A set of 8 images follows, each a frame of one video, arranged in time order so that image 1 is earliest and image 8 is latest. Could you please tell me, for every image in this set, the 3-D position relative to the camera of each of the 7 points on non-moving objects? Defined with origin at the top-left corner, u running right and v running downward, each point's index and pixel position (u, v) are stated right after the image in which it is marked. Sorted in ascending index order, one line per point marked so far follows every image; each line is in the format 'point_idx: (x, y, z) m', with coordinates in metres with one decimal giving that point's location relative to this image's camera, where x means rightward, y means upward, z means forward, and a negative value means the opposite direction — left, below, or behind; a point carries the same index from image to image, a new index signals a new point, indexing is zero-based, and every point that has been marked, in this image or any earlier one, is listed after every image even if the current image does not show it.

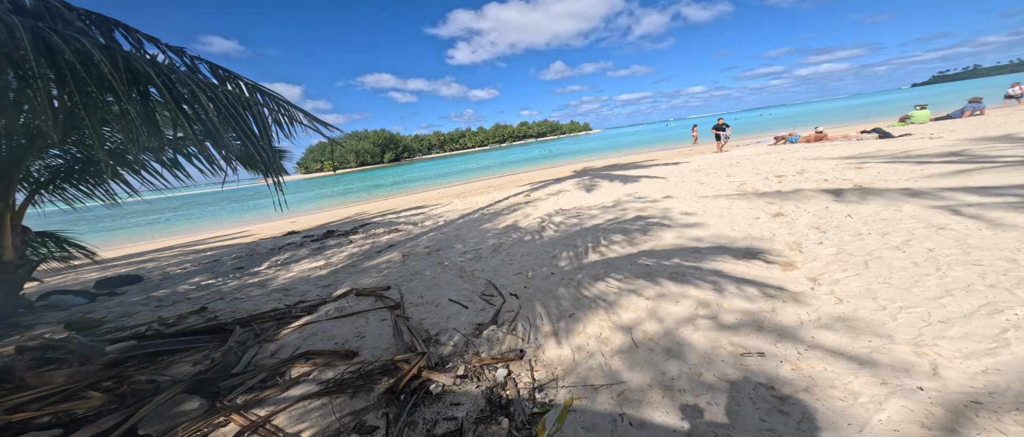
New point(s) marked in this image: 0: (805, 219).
0: (+4.5, 0.0, +4.9) m
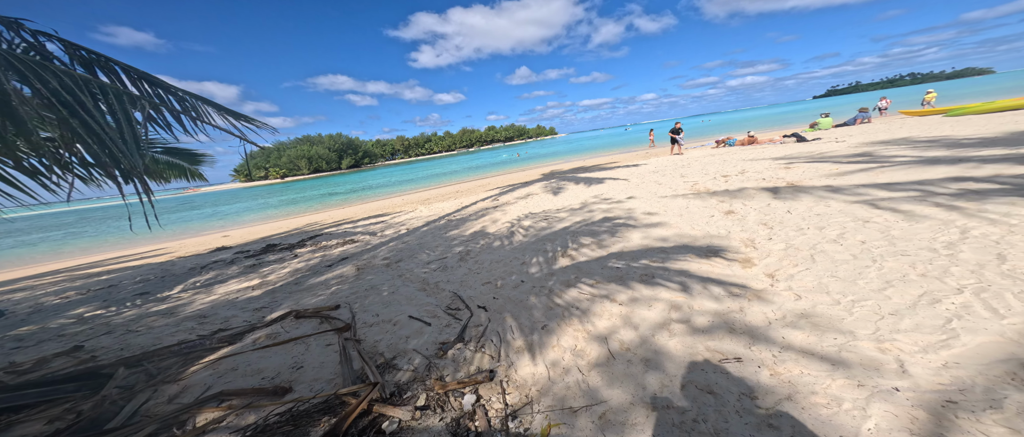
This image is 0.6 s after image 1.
0: (+3.9, +0.1, +5.1) m
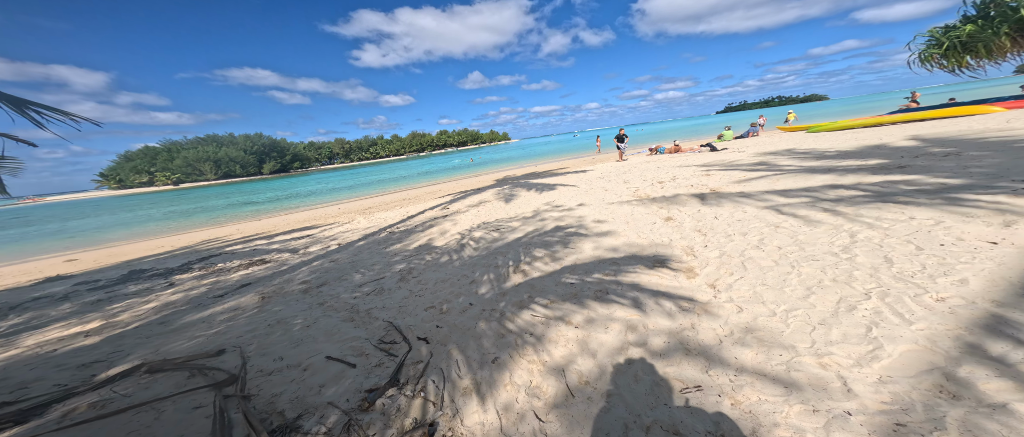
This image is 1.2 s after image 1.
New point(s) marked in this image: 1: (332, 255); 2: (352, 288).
0: (+3.1, -0.1, +5.4) m
1: (-2.7, -0.6, +4.6) m
2: (-1.9, -0.8, +3.6) m
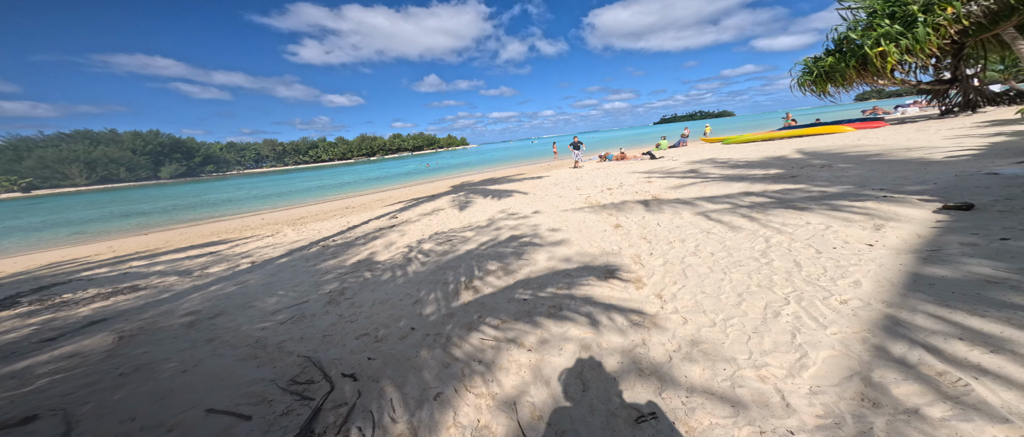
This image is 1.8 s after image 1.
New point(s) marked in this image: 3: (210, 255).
0: (+2.2, -0.2, +5.6) m
1: (-3.4, -0.7, +3.9) m
2: (-2.5, -1.0, +3.0) m
3: (-4.9, -0.6, +4.9) m
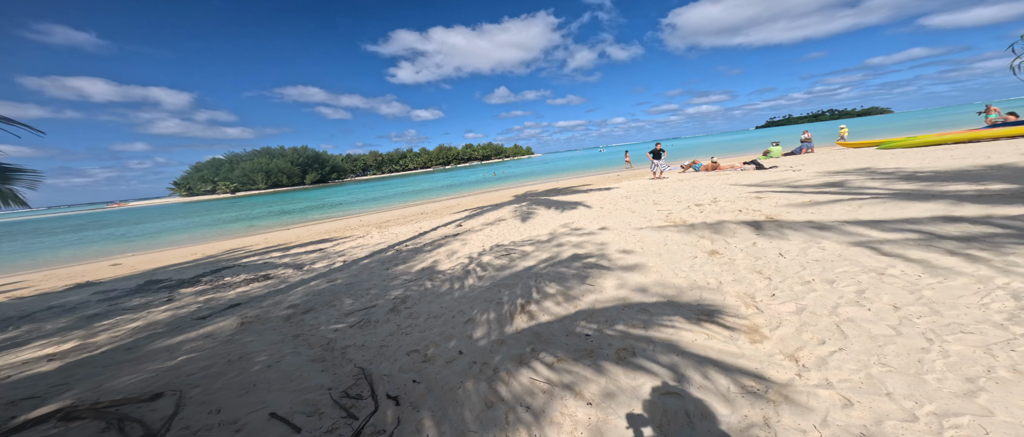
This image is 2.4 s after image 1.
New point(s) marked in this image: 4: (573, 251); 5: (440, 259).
0: (+3.4, -0.5, +4.3) m
1: (-2.4, -0.8, +4.3) m
2: (-1.8, -1.0, +3.2) m
3: (-3.6, -0.6, +5.8) m
4: (+1.1, -0.4, +4.7) m
5: (-1.1, -0.6, +4.6) m
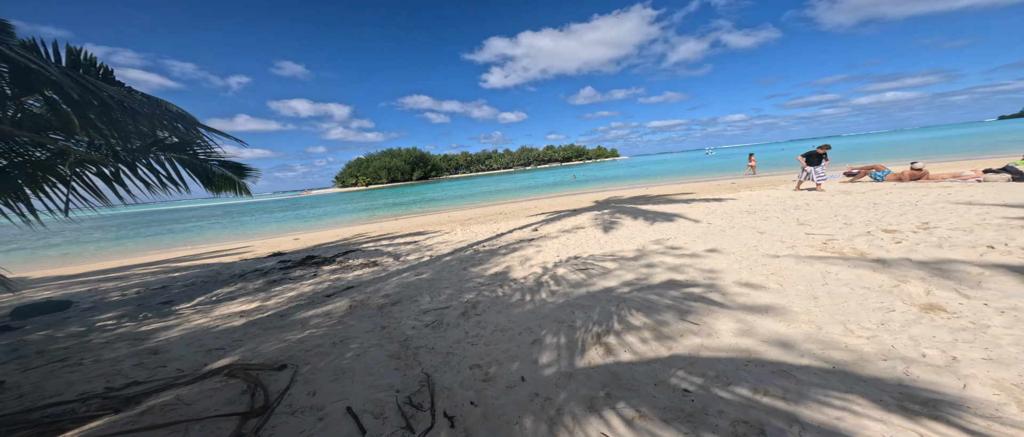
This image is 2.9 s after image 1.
0: (+4.3, -0.6, +2.6) m
1: (-1.2, -0.7, +4.6) m
2: (-1.0, -1.0, +3.3) m
3: (-1.8, -0.4, +6.3) m
4: (+2.2, -0.5, +3.8) m
5: (+0.1, -0.6, +4.4) m
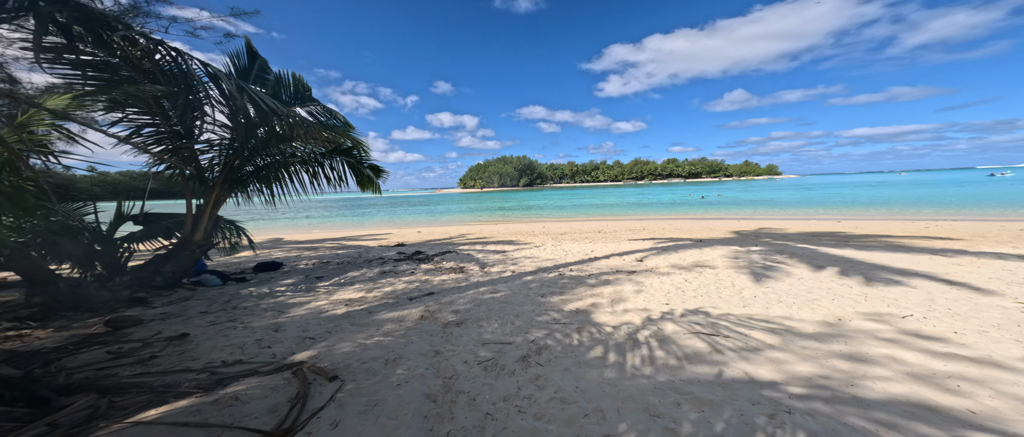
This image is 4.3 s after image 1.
0: (+4.4, -1.2, +0.3) m
1: (-0.1, -0.9, +4.1) m
2: (-0.4, -1.2, +2.9) m
3: (0.0, -0.6, +5.9) m
4: (+2.8, -0.9, +2.1) m
5: (+1.1, -0.8, +3.4) m
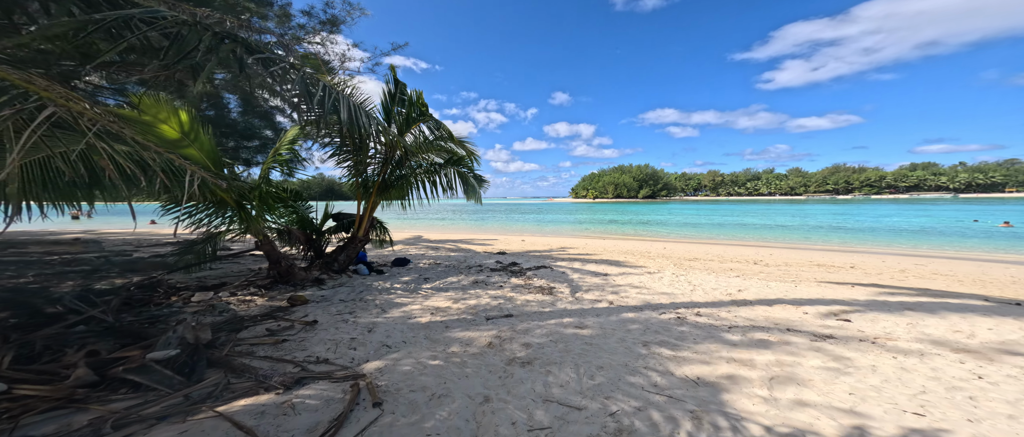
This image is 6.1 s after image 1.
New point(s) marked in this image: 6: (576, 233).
0: (+3.6, -1.4, -1.8) m
1: (+0.8, -1.1, +3.3) m
2: (+0.1, -1.3, +2.2) m
3: (+1.6, -0.9, +5.0) m
4: (+2.8, -1.2, +0.4) m
5: (+1.7, -1.1, +2.2) m
6: (+2.7, -0.7, +14.8) m
